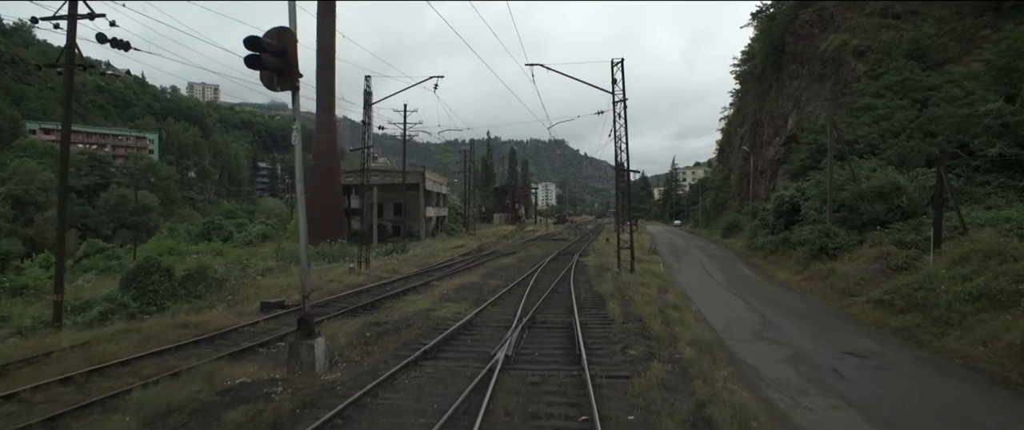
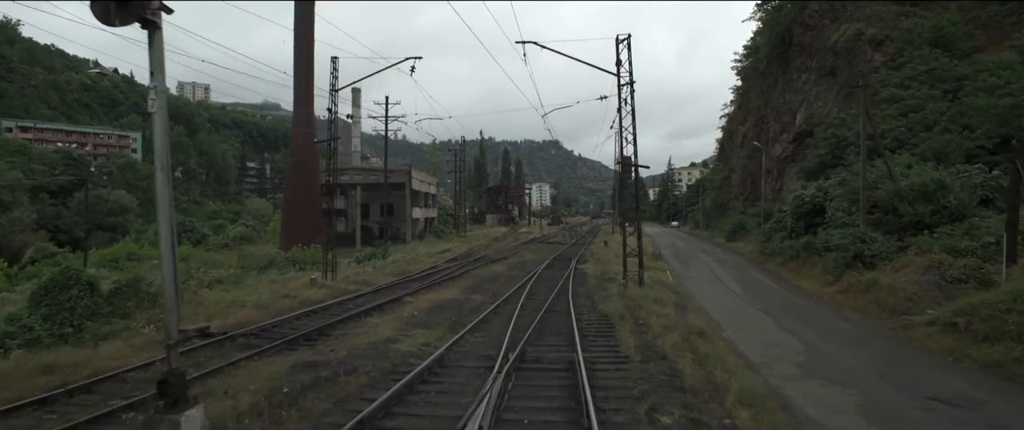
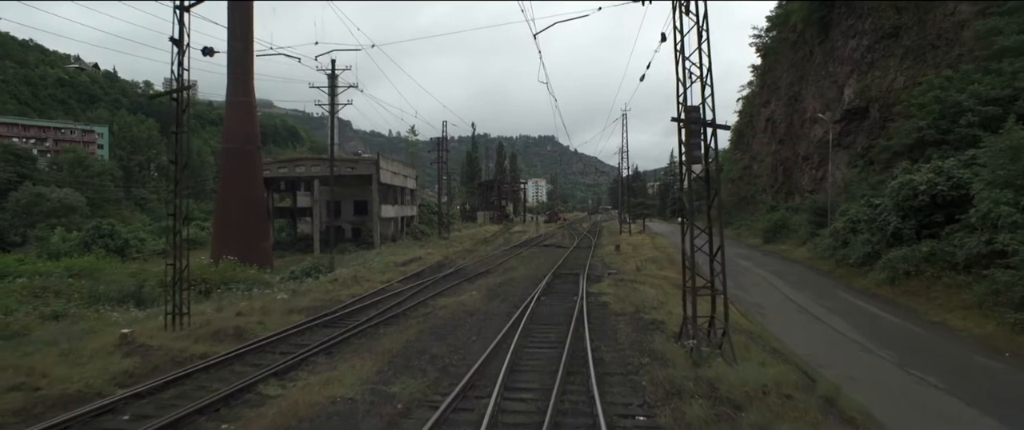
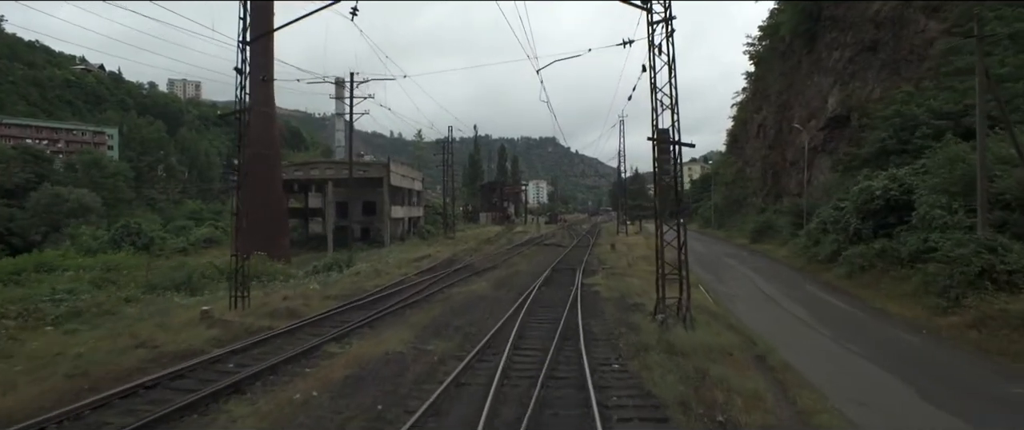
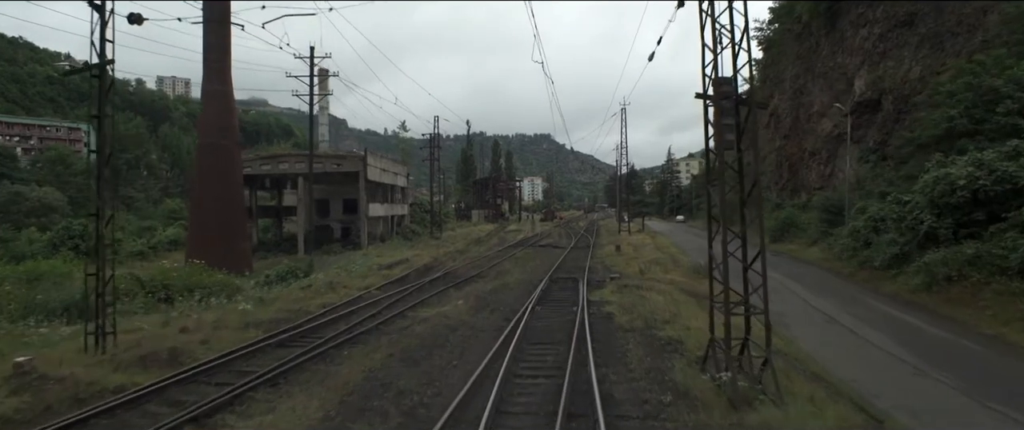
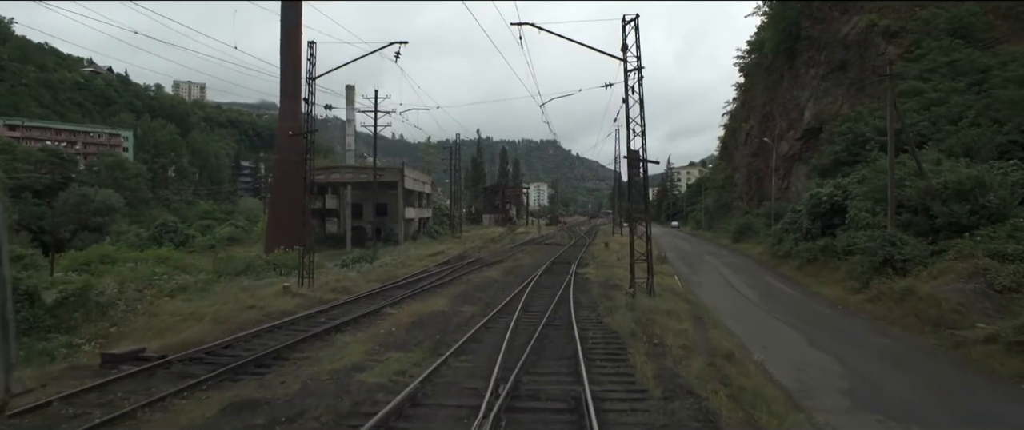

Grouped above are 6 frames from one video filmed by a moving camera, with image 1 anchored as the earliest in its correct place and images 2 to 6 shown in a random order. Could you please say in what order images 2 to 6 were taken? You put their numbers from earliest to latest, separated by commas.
2, 6, 4, 3, 5
